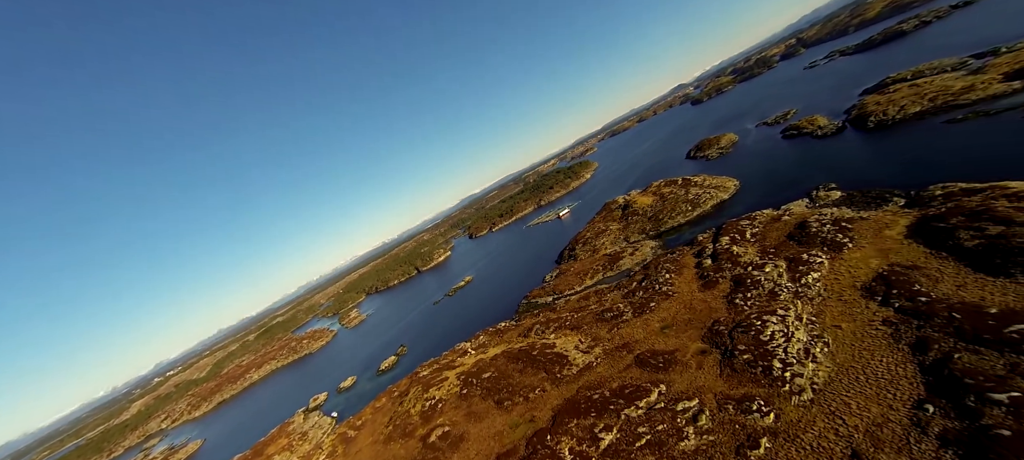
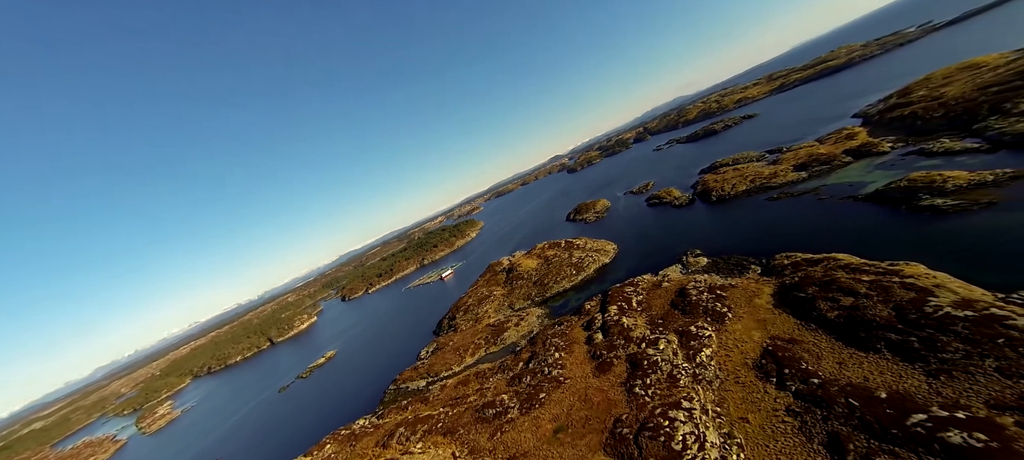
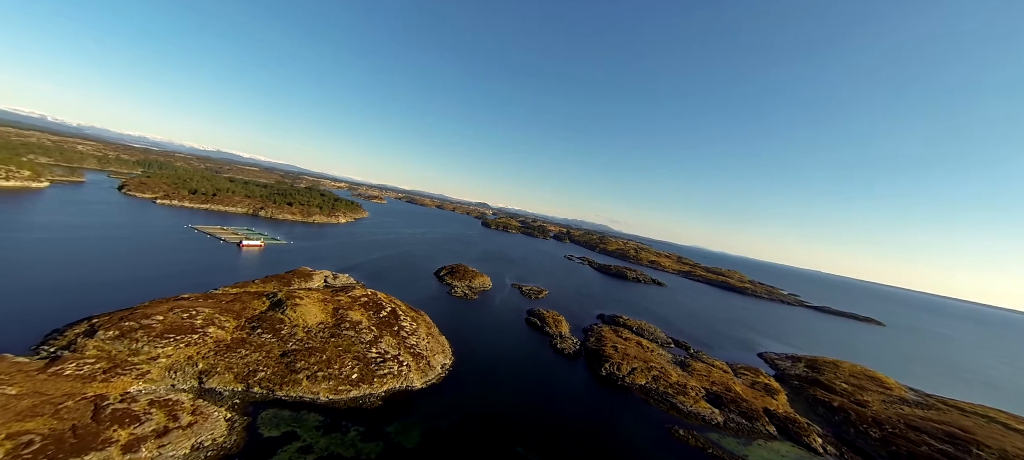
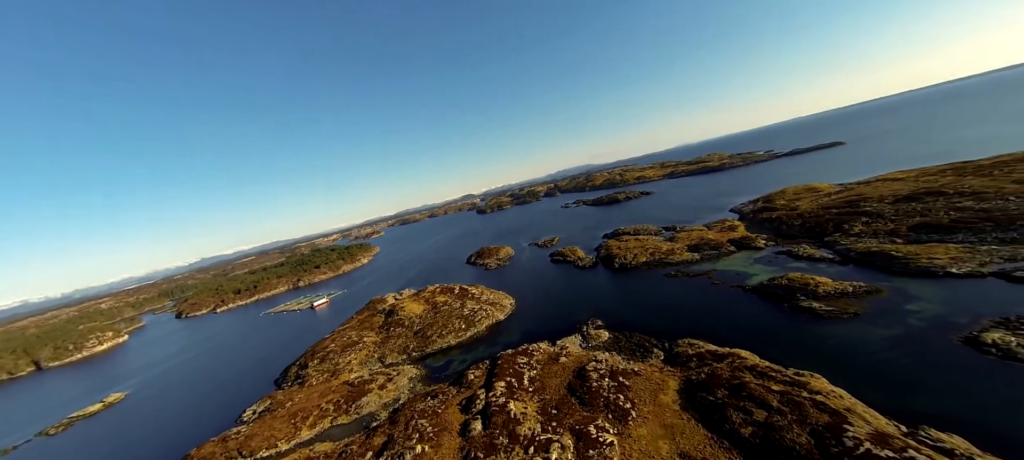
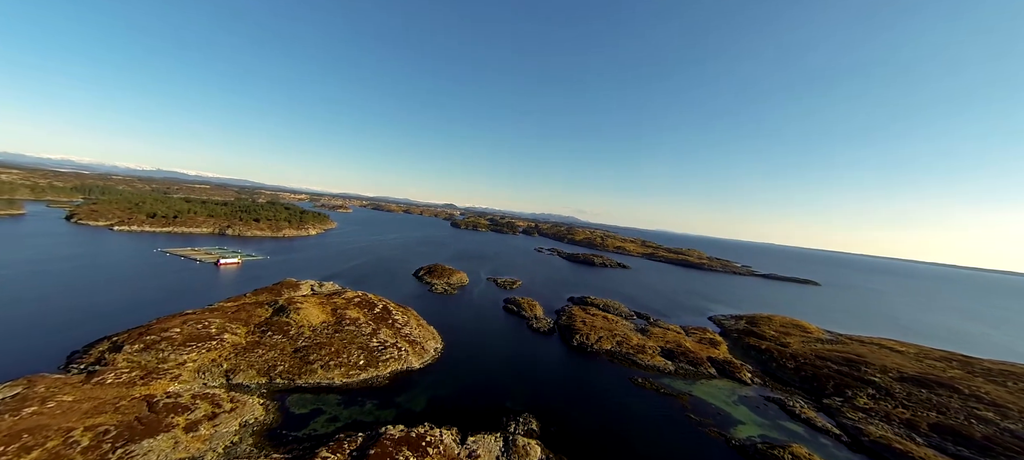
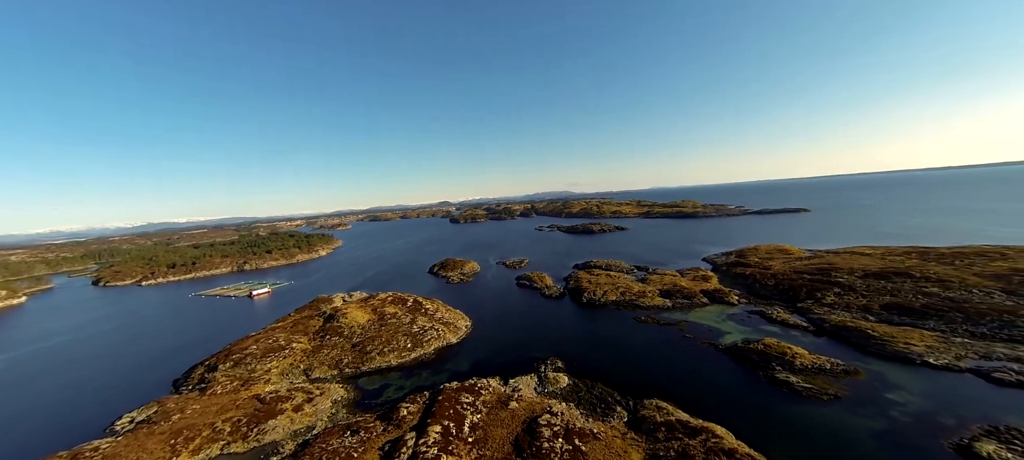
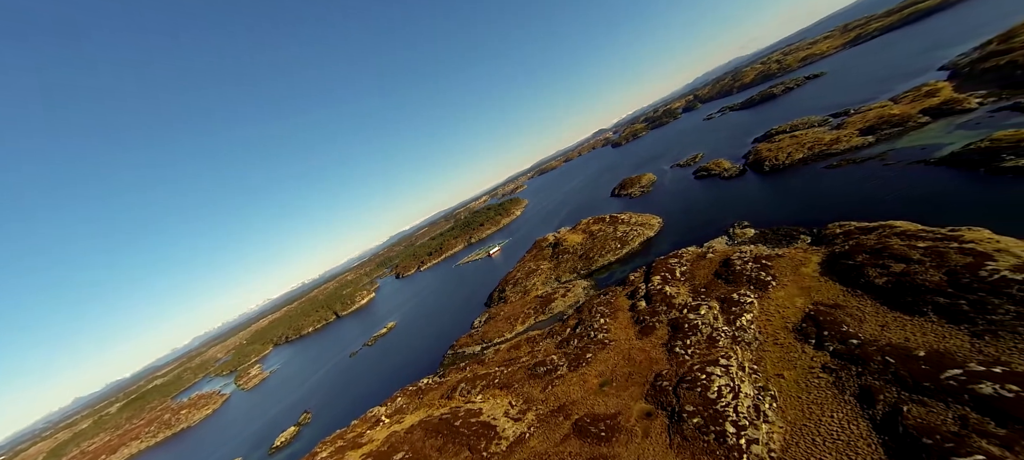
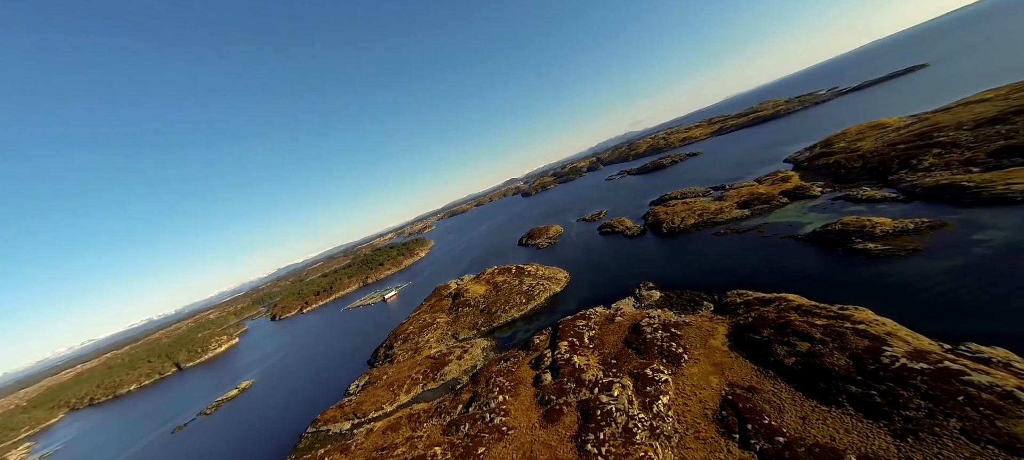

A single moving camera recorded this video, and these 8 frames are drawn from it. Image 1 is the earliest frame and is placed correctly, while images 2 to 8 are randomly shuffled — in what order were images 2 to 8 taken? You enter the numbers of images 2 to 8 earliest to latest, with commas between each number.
7, 2, 8, 4, 6, 5, 3
